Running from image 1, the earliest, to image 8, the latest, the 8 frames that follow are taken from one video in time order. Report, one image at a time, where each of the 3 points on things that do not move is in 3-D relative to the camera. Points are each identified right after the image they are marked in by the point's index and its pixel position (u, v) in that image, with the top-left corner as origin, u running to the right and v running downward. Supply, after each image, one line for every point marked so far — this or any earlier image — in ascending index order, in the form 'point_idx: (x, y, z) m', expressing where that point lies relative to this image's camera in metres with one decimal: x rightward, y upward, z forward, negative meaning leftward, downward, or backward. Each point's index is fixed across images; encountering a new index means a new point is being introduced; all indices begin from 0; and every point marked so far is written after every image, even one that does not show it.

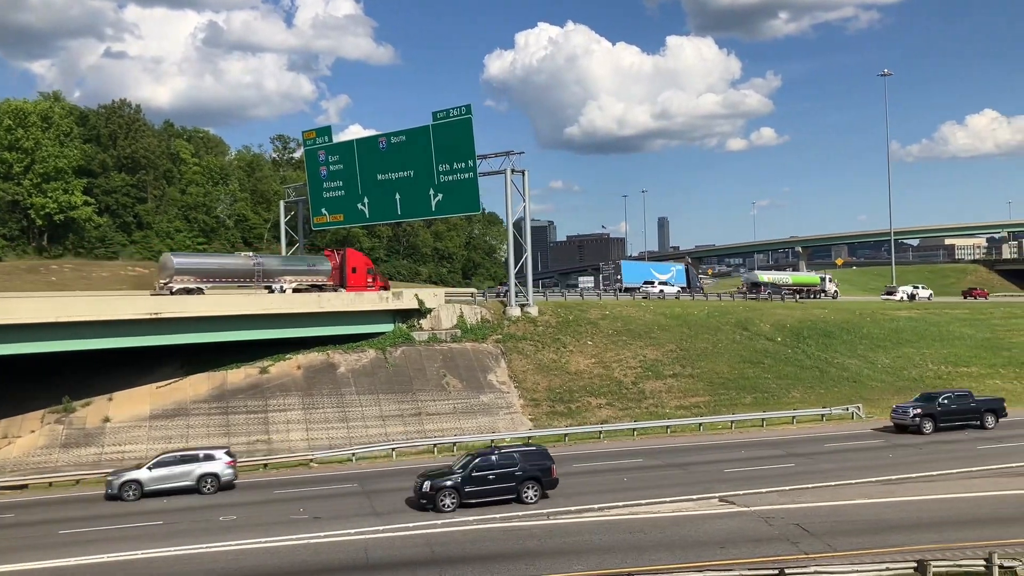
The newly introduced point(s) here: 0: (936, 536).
0: (+8.5, -5.0, +18.5) m
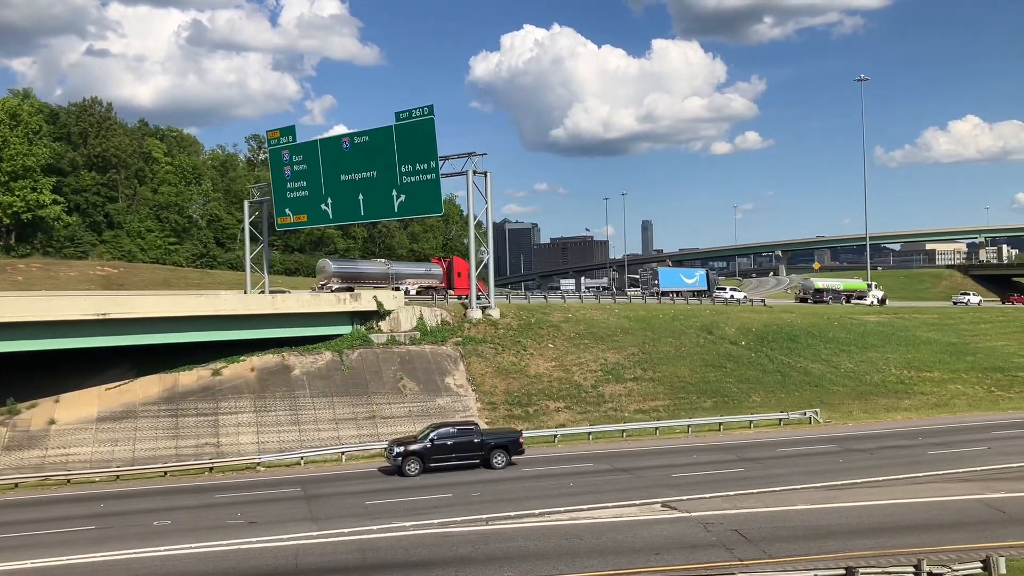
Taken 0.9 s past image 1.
0: (+7.2, -5.1, +18.4) m
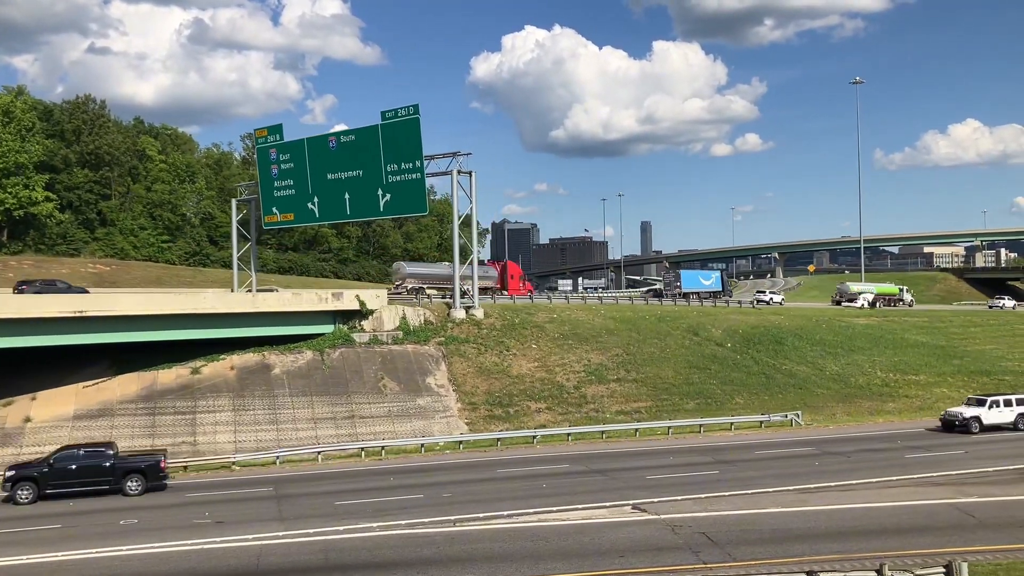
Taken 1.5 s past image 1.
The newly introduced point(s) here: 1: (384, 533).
0: (+6.5, -5.1, +18.3) m
1: (-2.7, -5.2, +19.6) m
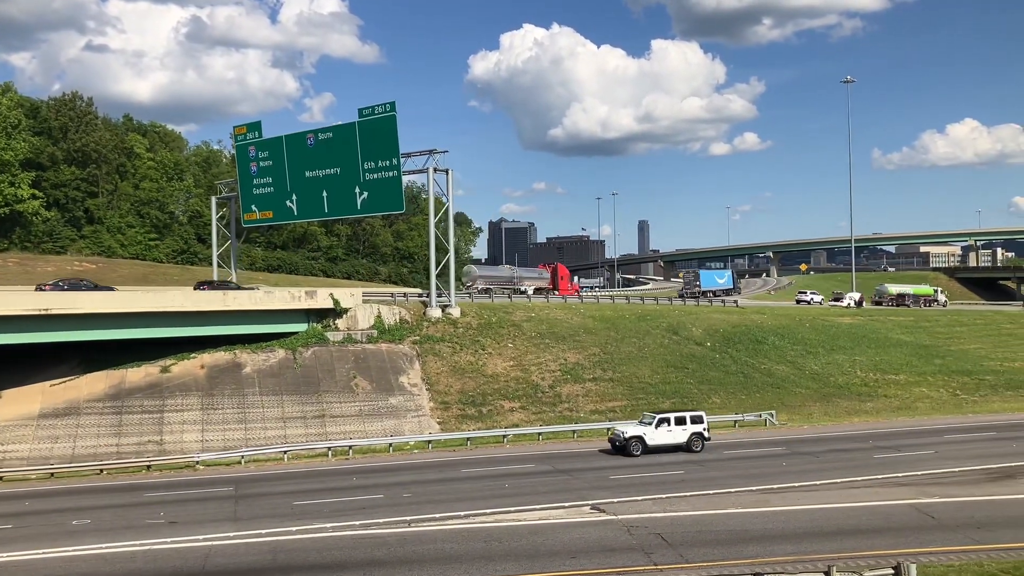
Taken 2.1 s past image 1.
0: (+5.5, -5.1, +18.1) m
1: (-3.7, -5.2, +19.4) m
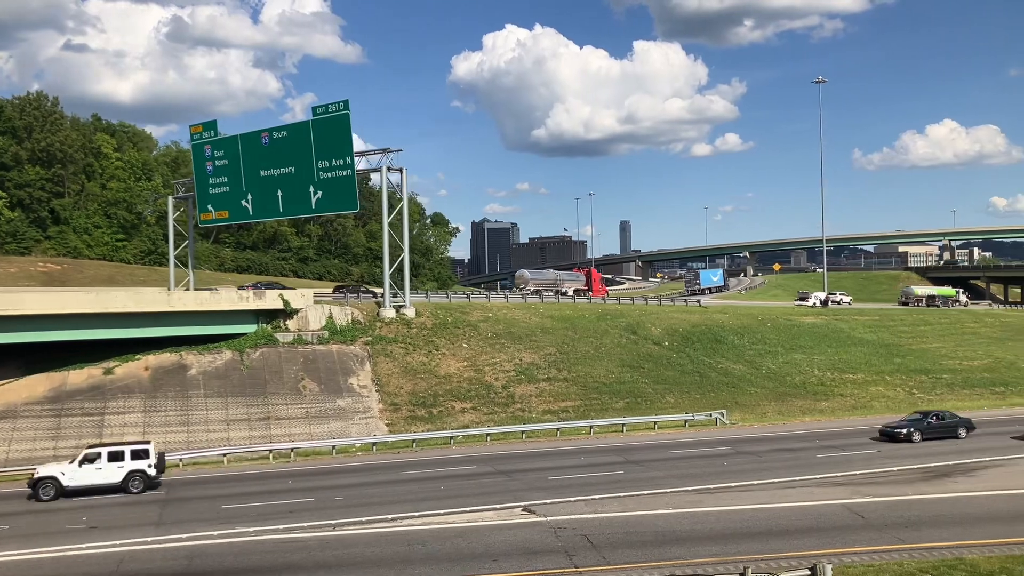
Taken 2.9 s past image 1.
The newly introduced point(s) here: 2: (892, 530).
0: (+3.9, -5.1, +18.0) m
1: (-5.2, -5.2, +19.1) m
2: (+7.8, -5.0, +19.0) m
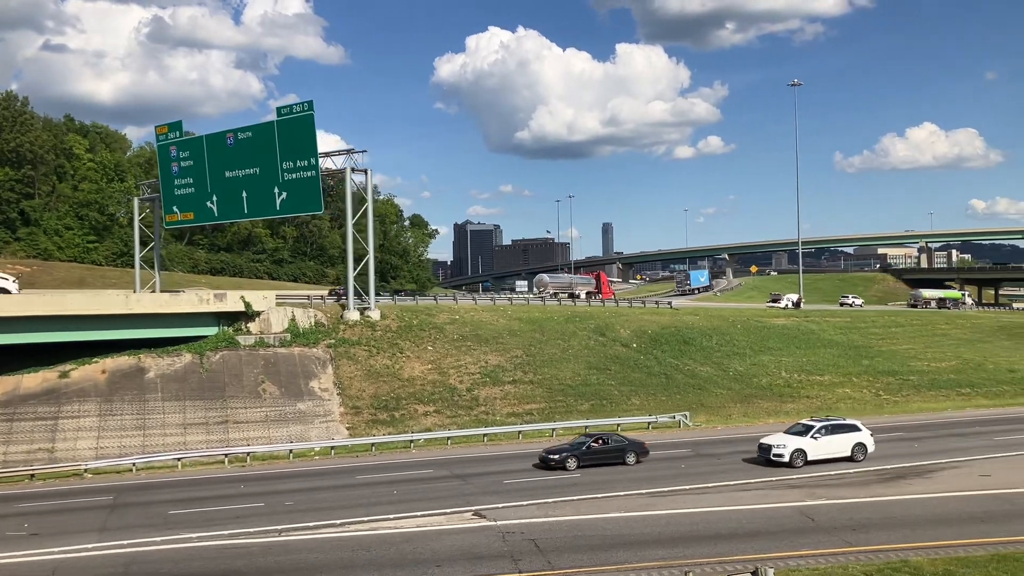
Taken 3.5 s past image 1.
0: (+2.9, -5.1, +17.8) m
1: (-6.3, -5.2, +18.8) m
2: (+6.8, -5.0, +18.9) m
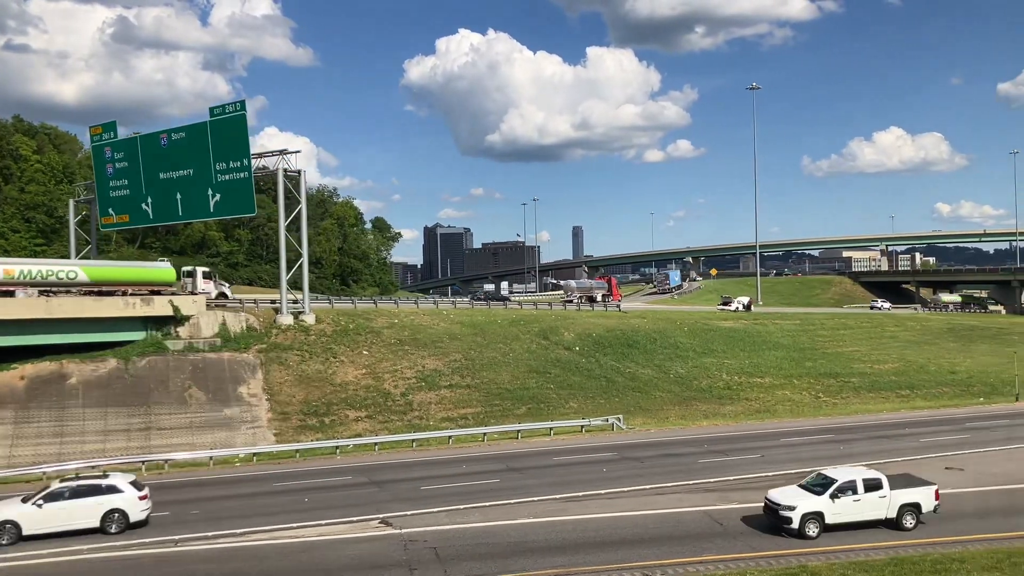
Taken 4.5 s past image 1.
0: (+0.9, -5.2, +17.6) m
1: (-8.3, -5.3, +18.2) m
2: (+4.8, -5.1, +18.8) m
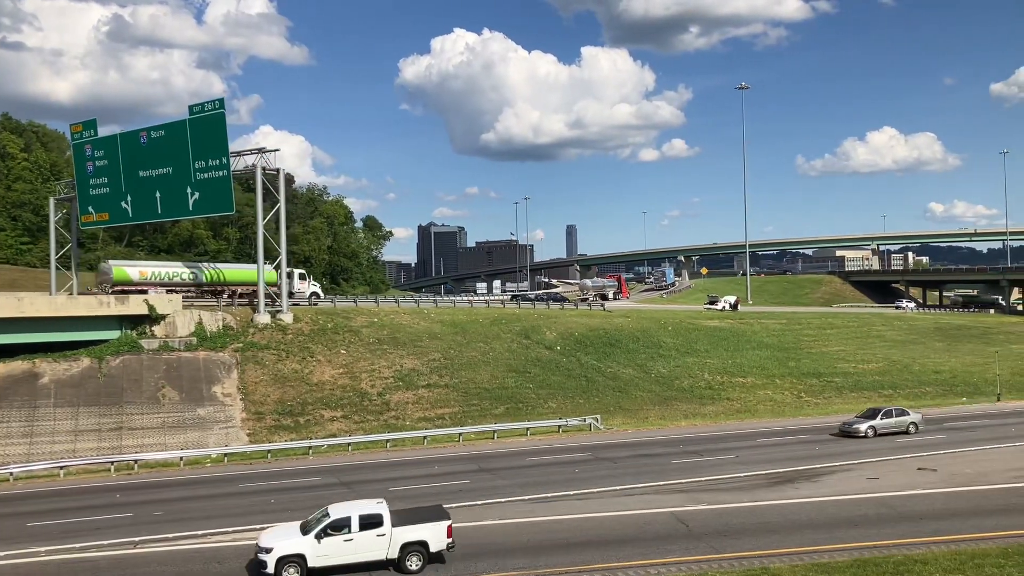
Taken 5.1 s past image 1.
0: (+0.2, -5.2, +17.4) m
1: (-9.1, -5.3, +18.0) m
2: (+4.0, -5.1, +18.6) m
